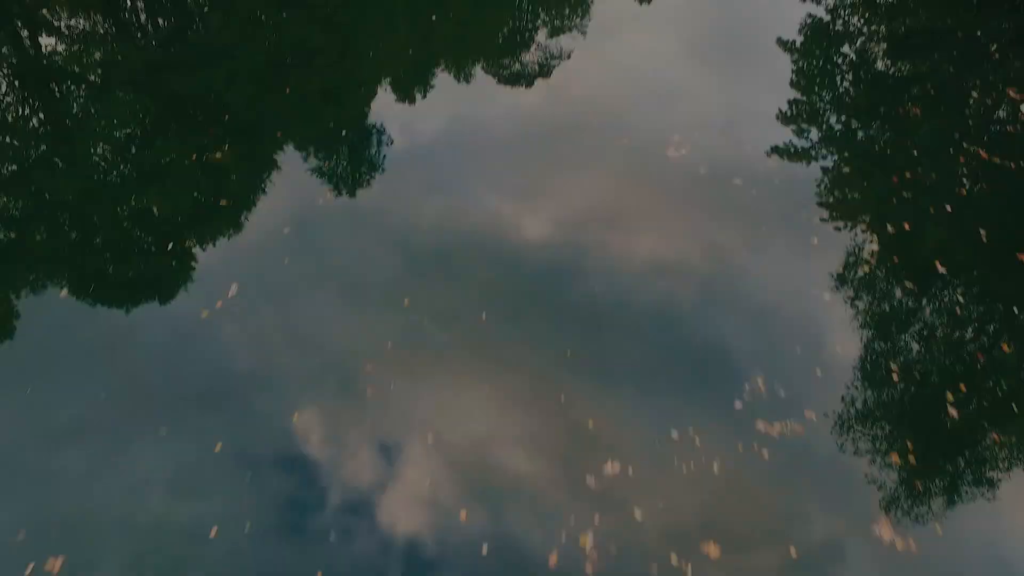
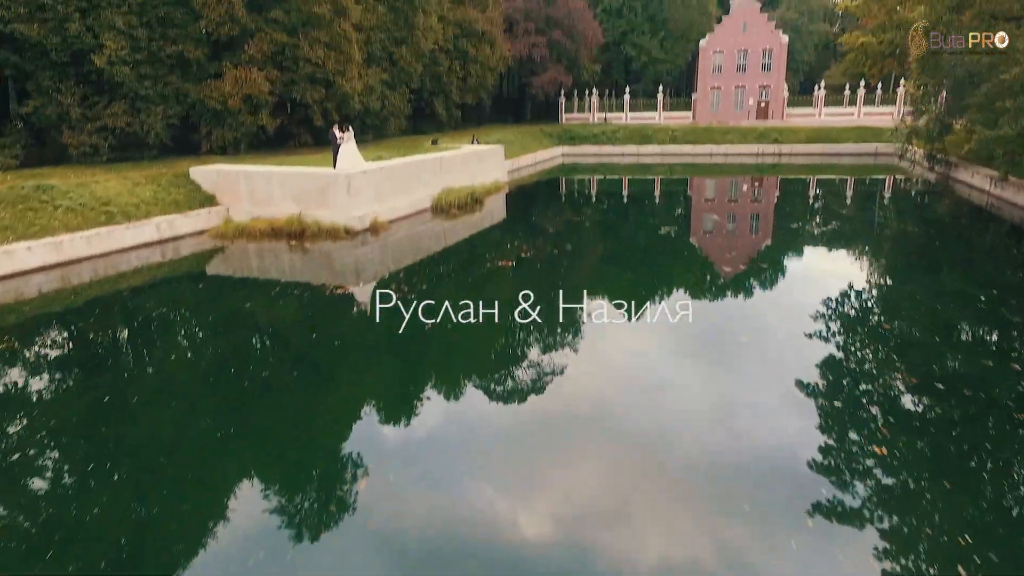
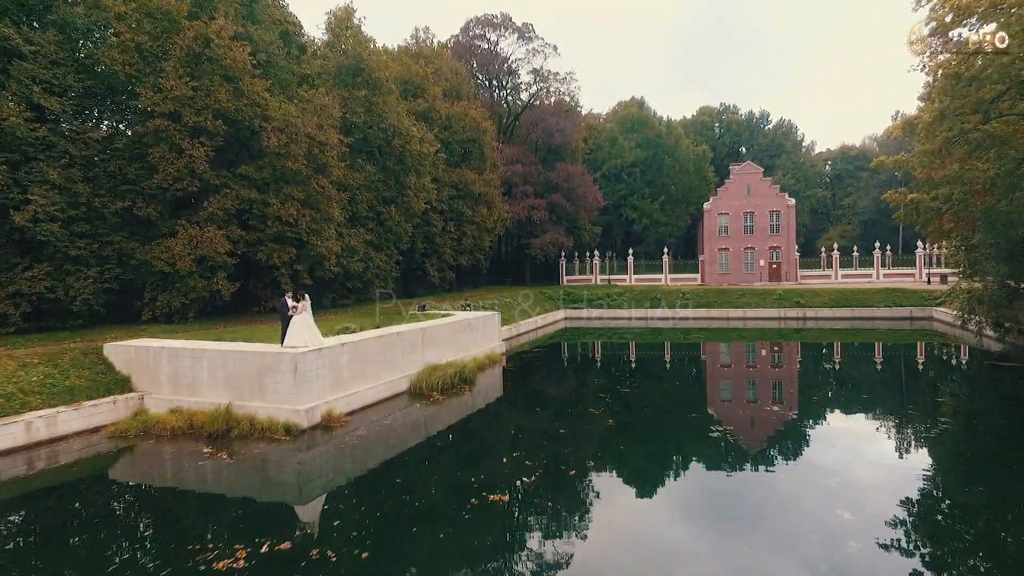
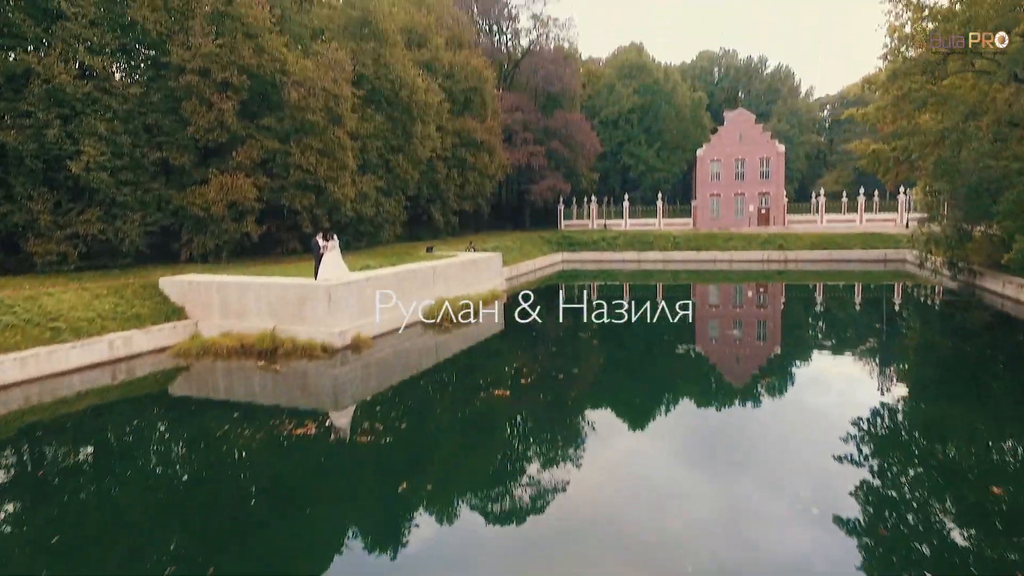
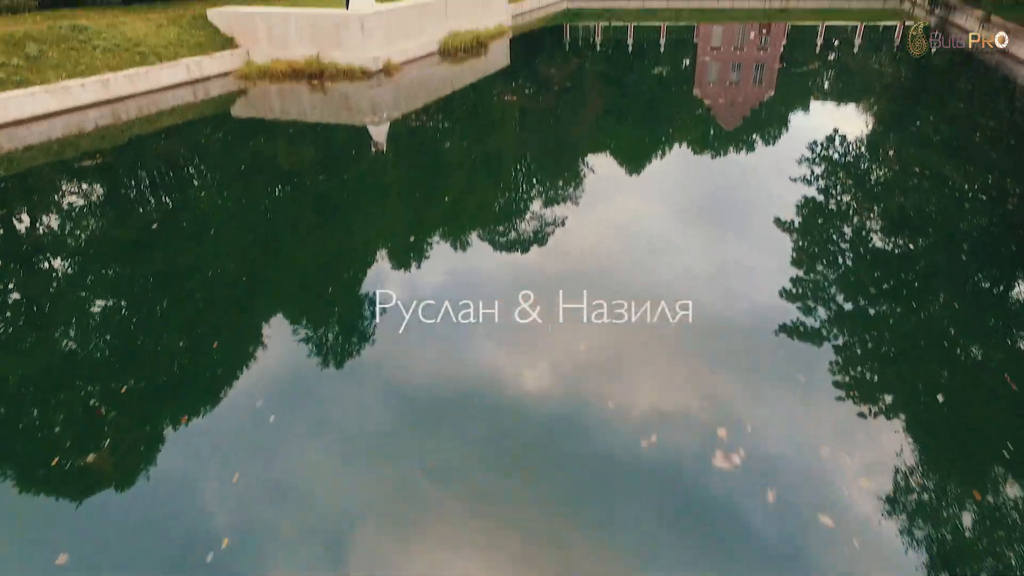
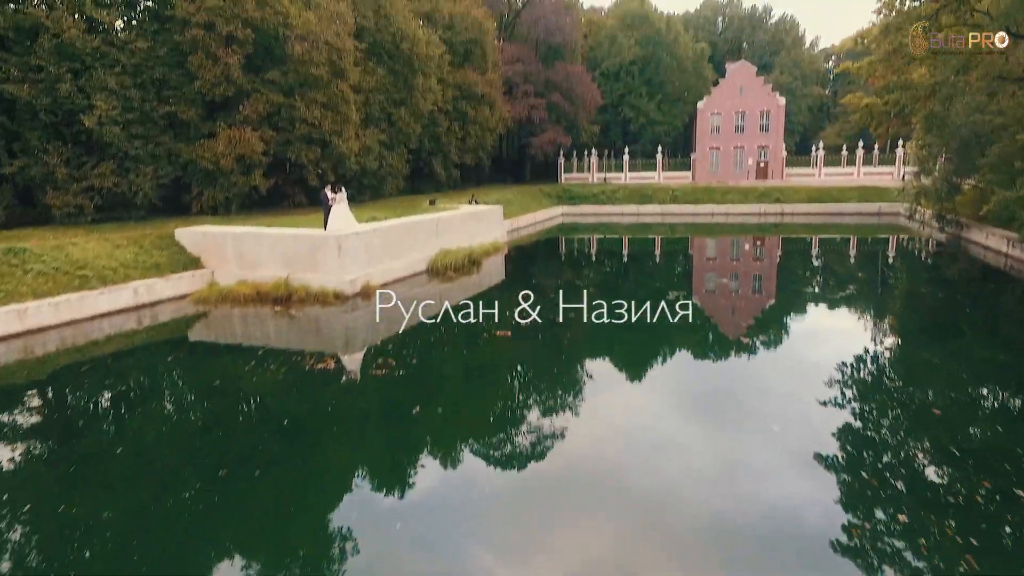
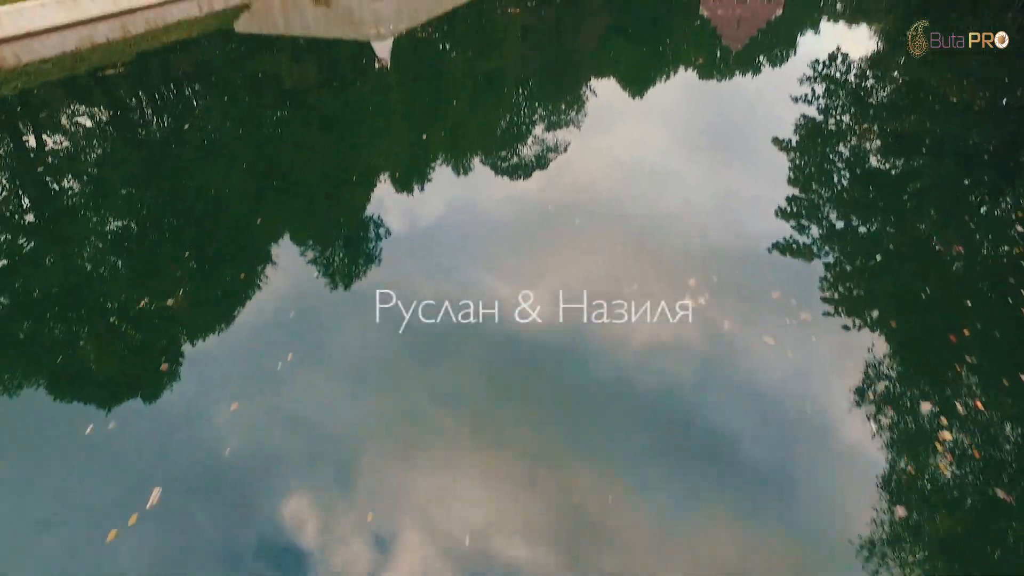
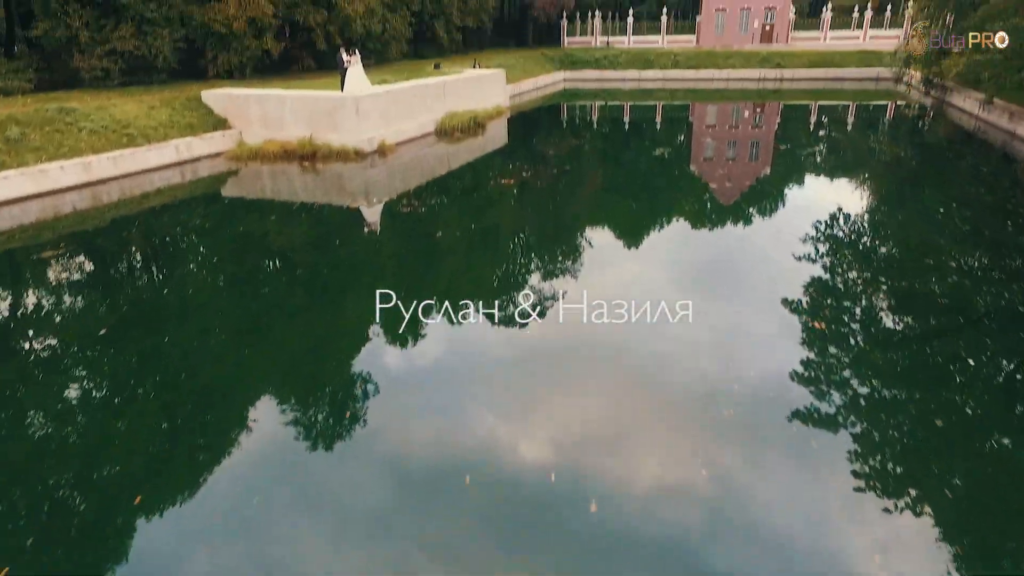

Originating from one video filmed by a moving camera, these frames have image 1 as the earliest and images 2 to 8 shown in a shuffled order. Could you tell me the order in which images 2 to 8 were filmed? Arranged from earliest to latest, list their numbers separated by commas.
7, 5, 8, 2, 6, 4, 3
